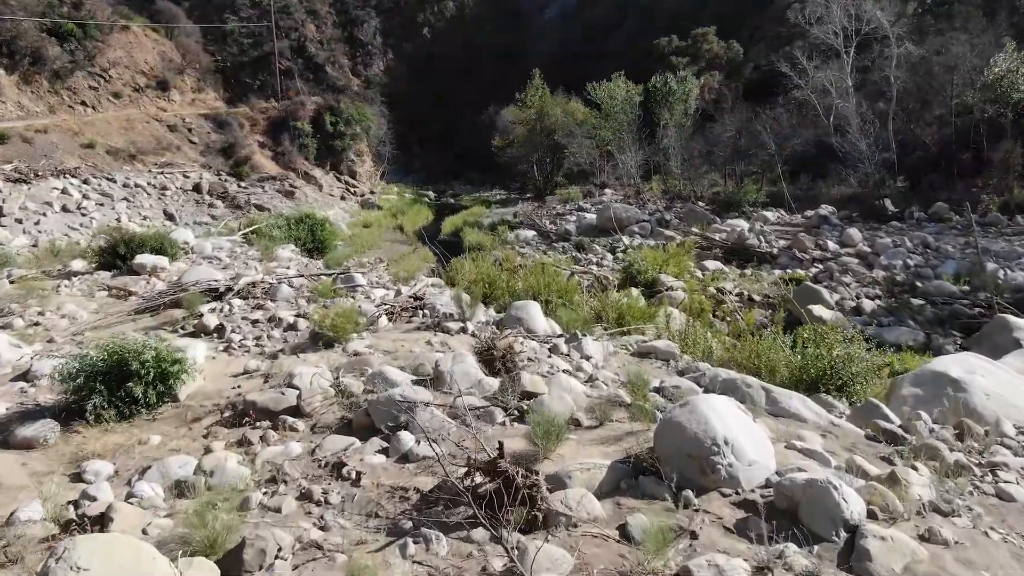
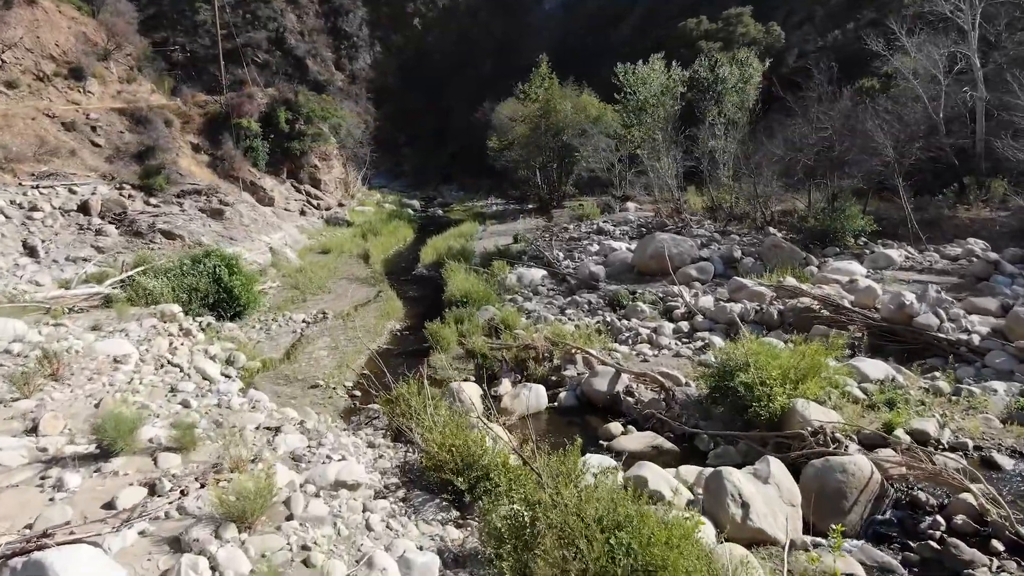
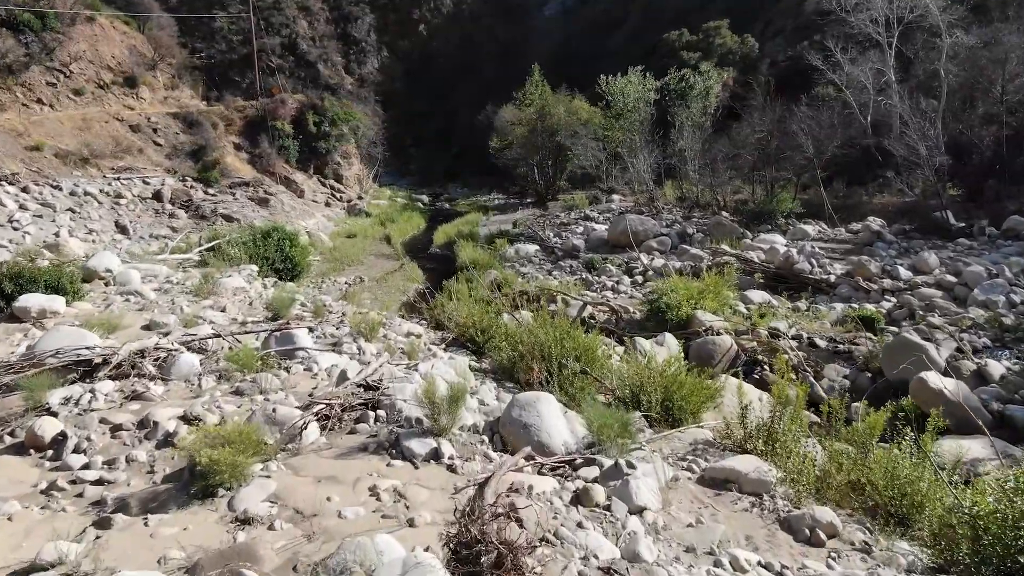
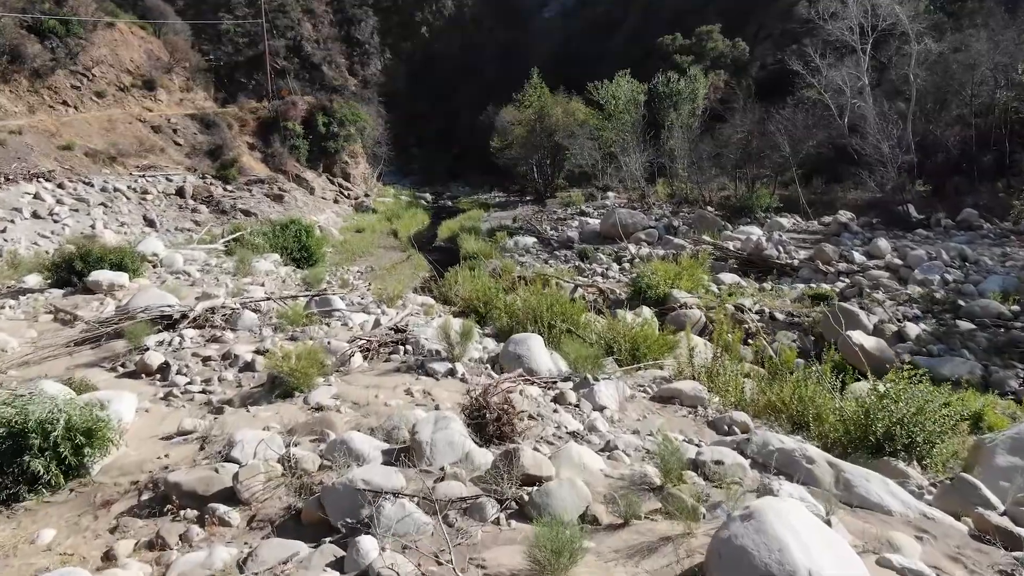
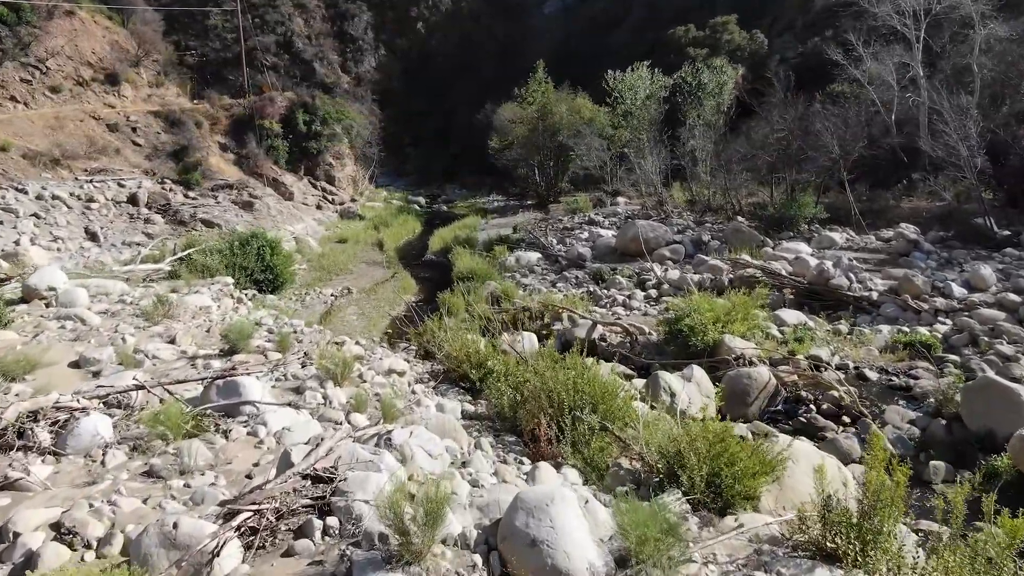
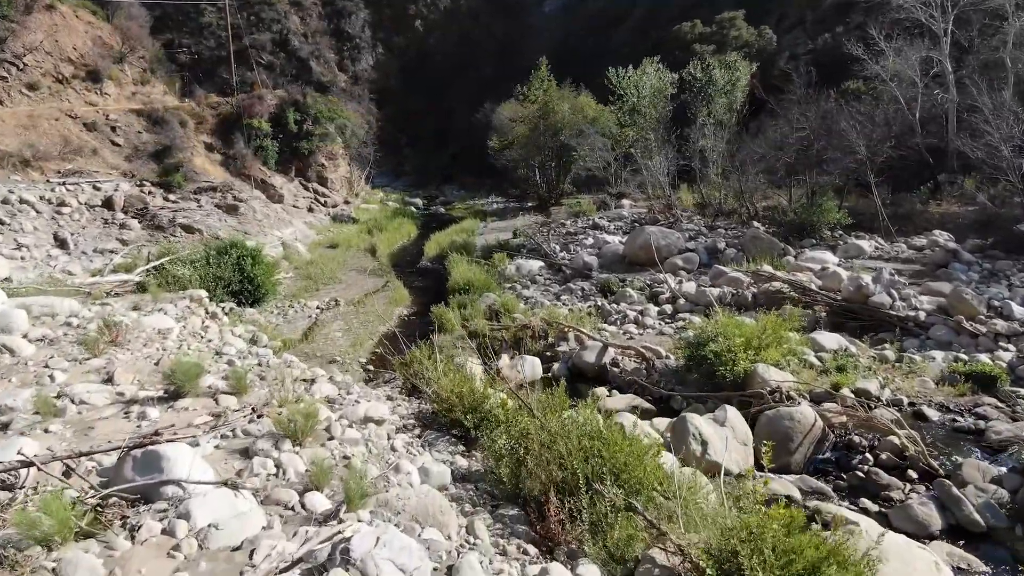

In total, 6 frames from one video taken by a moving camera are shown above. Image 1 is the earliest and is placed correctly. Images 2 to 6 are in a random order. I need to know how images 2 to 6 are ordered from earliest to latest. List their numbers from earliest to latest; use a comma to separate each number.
4, 3, 5, 6, 2
